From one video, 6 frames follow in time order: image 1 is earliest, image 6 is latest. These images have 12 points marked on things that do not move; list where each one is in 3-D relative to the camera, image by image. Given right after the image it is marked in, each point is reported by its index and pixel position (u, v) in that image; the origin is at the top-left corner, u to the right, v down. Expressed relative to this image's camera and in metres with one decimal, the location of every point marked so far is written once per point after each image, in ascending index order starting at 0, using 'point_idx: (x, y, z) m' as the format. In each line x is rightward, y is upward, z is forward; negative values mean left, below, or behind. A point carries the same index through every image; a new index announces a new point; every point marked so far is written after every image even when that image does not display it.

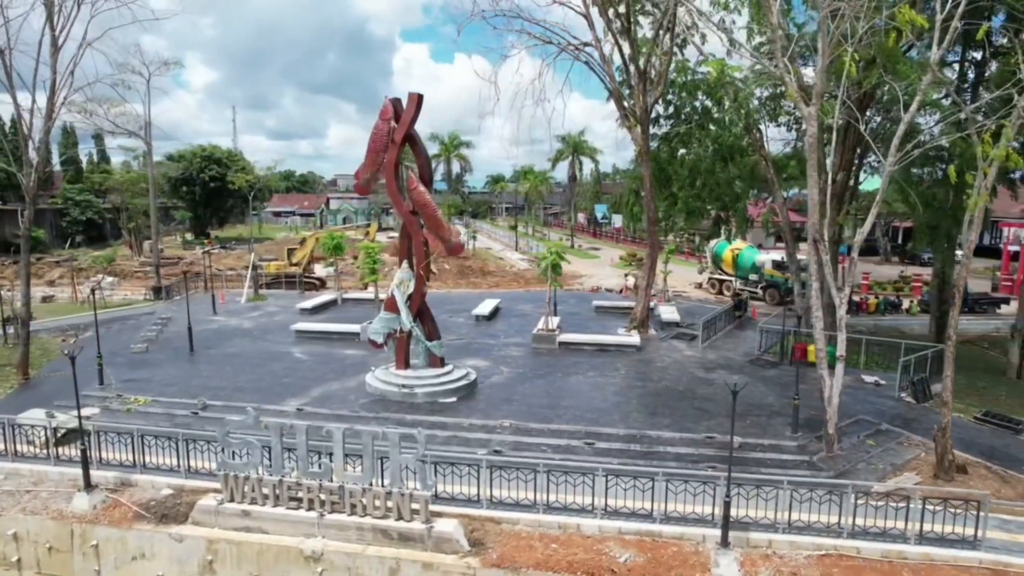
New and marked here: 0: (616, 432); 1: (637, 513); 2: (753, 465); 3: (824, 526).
0: (+2.3, -3.1, +14.7) m
1: (+2.2, -3.9, +11.7) m
2: (+4.7, -3.5, +13.2) m
3: (+5.3, -4.0, +11.2) m
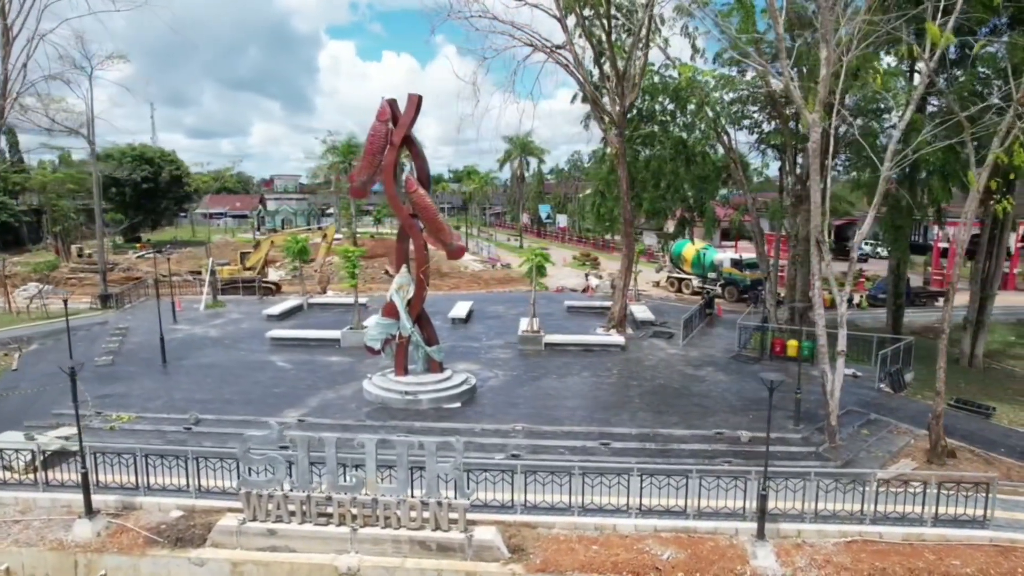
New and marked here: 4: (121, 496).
0: (+2.6, -3.2, +14.9) m
1: (+2.9, -4.0, +12.0) m
2: (+5.2, -3.5, +13.7) m
3: (+5.9, -4.0, +11.8) m
4: (-7.3, -3.9, +12.5) m
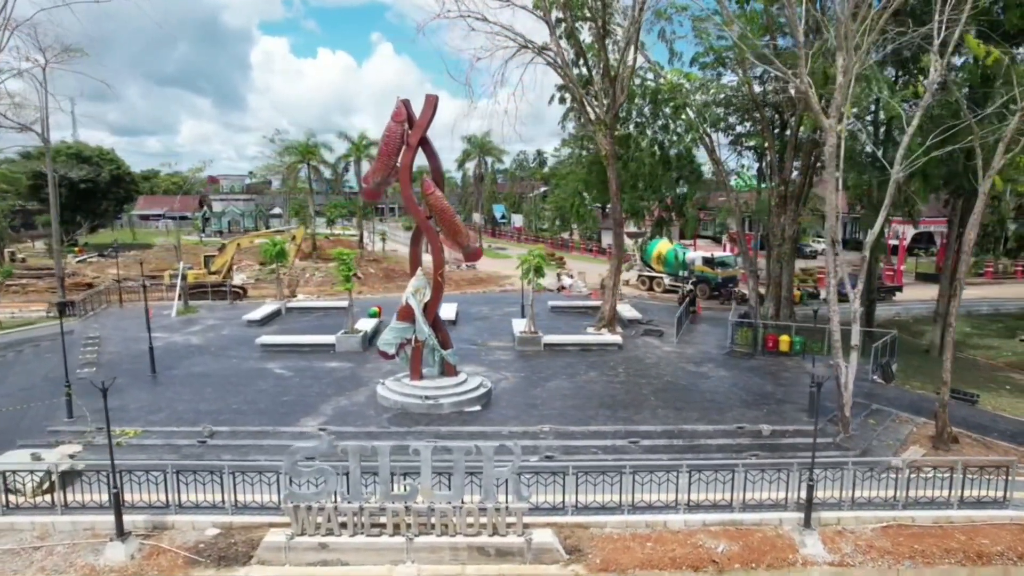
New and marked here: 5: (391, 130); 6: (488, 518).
0: (+3.2, -3.2, +15.2) m
1: (+3.8, -4.0, +12.3) m
2: (+5.9, -3.4, +14.2) m
3: (+6.9, -3.9, +12.4) m
4: (-6.4, -4.0, +11.8) m
5: (-2.9, +3.7, +15.9) m
6: (-0.4, -3.9, +11.4) m
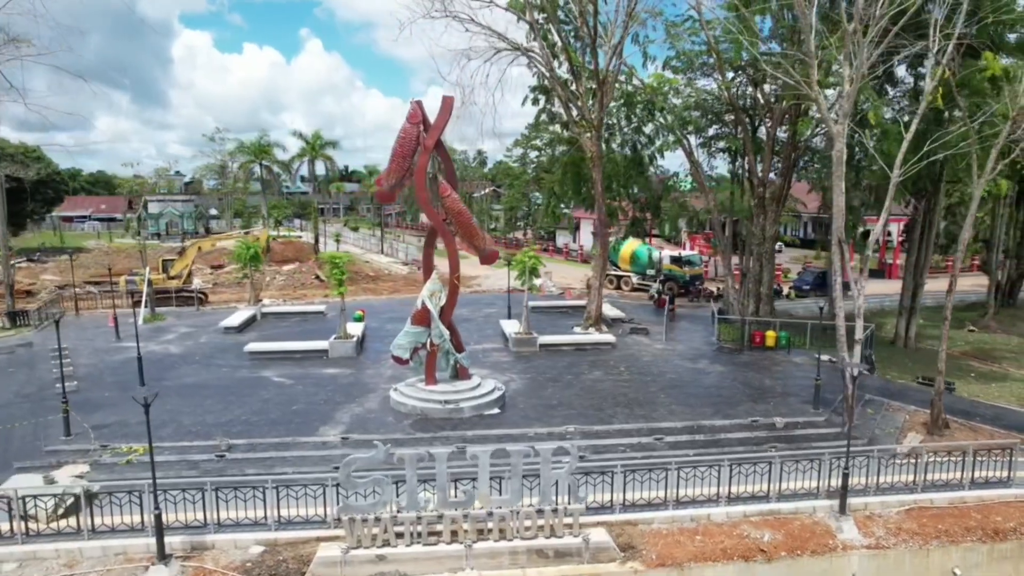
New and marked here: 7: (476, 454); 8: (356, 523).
0: (+3.8, -3.2, +15.6) m
1: (+4.6, -4.0, +12.8) m
2: (+6.6, -3.4, +14.9) m
3: (+7.7, -3.9, +13.2) m
4: (-5.4, -4.1, +11.2) m
5: (-2.5, +3.6, +15.7) m
6: (+0.6, -3.9, +11.4) m
7: (-0.6, -2.8, +11.2) m
8: (-2.5, -3.8, +11.0) m
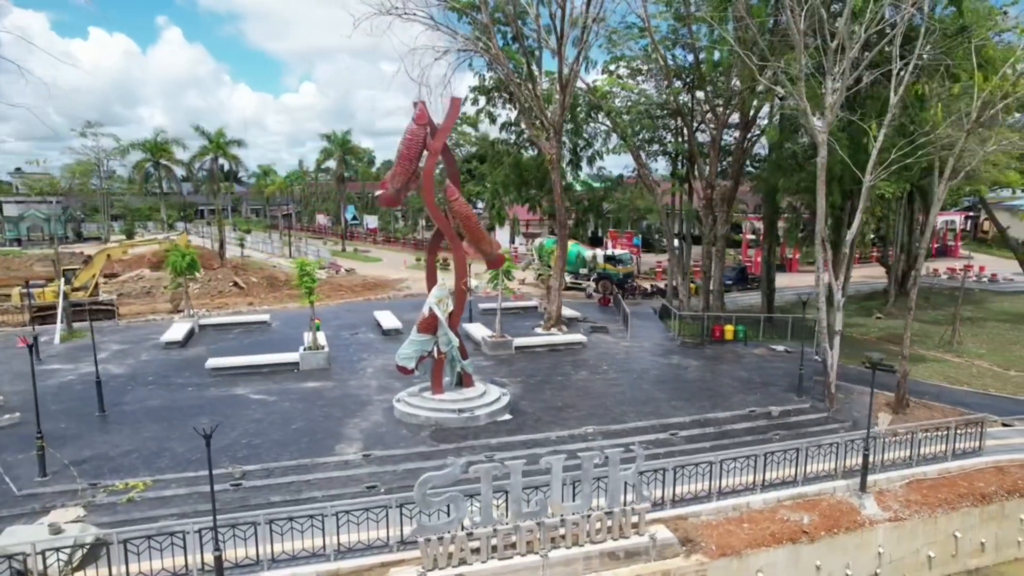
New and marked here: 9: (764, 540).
0: (+4.1, -3.2, +16.1) m
1: (+5.5, -3.9, +13.6) m
2: (+7.0, -3.3, +16.0) m
3: (+8.4, -3.8, +14.5) m
4: (-4.1, -4.4, +10.2) m
5: (-2.2, +3.5, +15.1) m
6: (+1.8, -4.0, +11.5) m
7: (+0.6, -2.9, +11.0) m
8: (-1.2, -4.0, +10.4) m
9: (+4.6, -4.5, +12.1) m
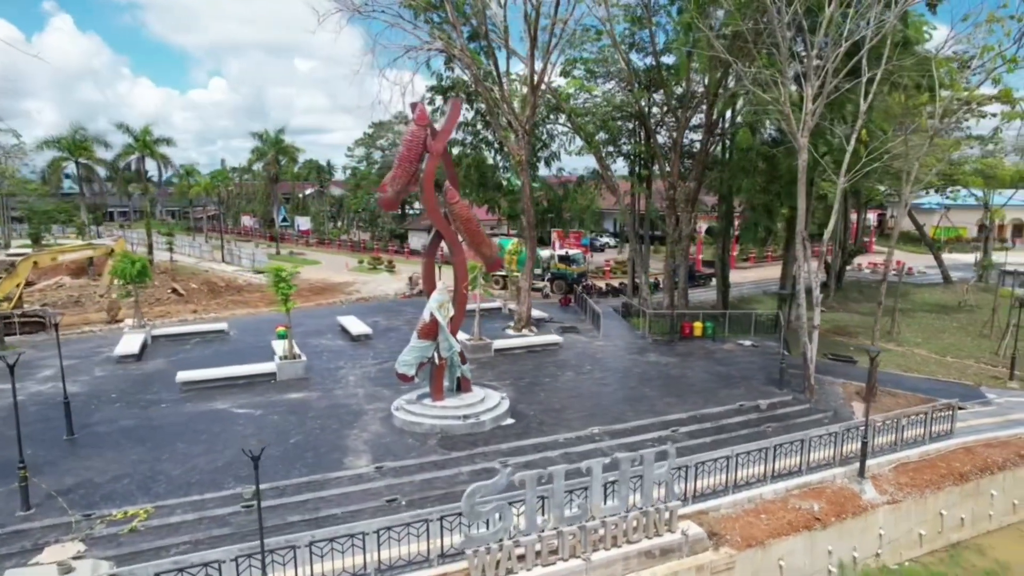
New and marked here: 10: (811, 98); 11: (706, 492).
0: (+4.1, -3.1, +16.5) m
1: (+5.8, -3.9, +14.1) m
2: (+7.0, -3.2, +16.7) m
3: (+8.6, -3.7, +15.4) m
4: (-3.3, -4.5, +9.6) m
5: (-2.2, +3.4, +14.7) m
6: (+2.4, -4.0, +11.6) m
7: (+1.3, -2.9, +11.0) m
8: (-0.5, -4.1, +10.2) m
9: (+5.1, -4.5, +12.5) m
10: (+7.7, +4.9, +17.3) m
11: (+3.8, -4.0, +13.1) m
